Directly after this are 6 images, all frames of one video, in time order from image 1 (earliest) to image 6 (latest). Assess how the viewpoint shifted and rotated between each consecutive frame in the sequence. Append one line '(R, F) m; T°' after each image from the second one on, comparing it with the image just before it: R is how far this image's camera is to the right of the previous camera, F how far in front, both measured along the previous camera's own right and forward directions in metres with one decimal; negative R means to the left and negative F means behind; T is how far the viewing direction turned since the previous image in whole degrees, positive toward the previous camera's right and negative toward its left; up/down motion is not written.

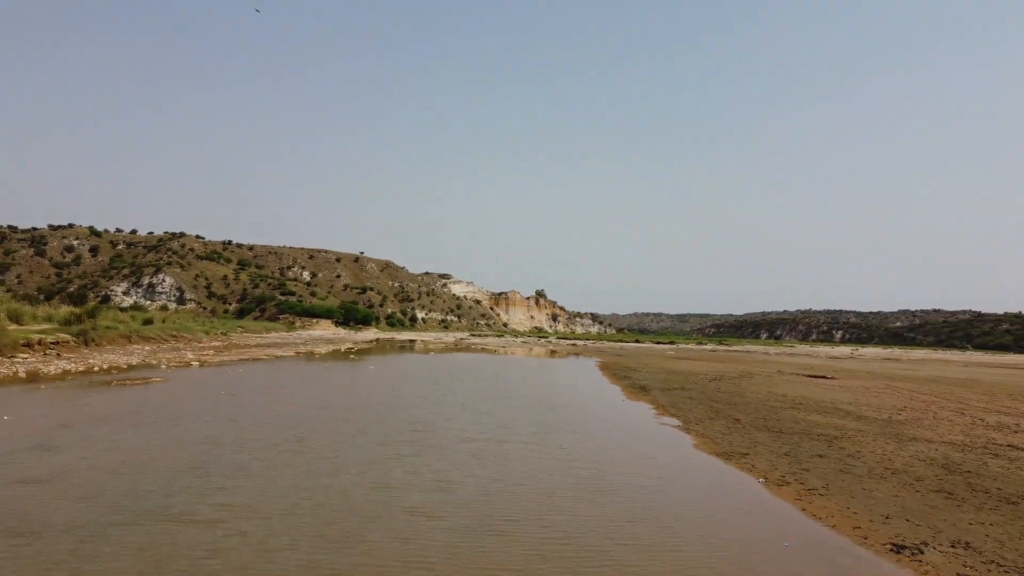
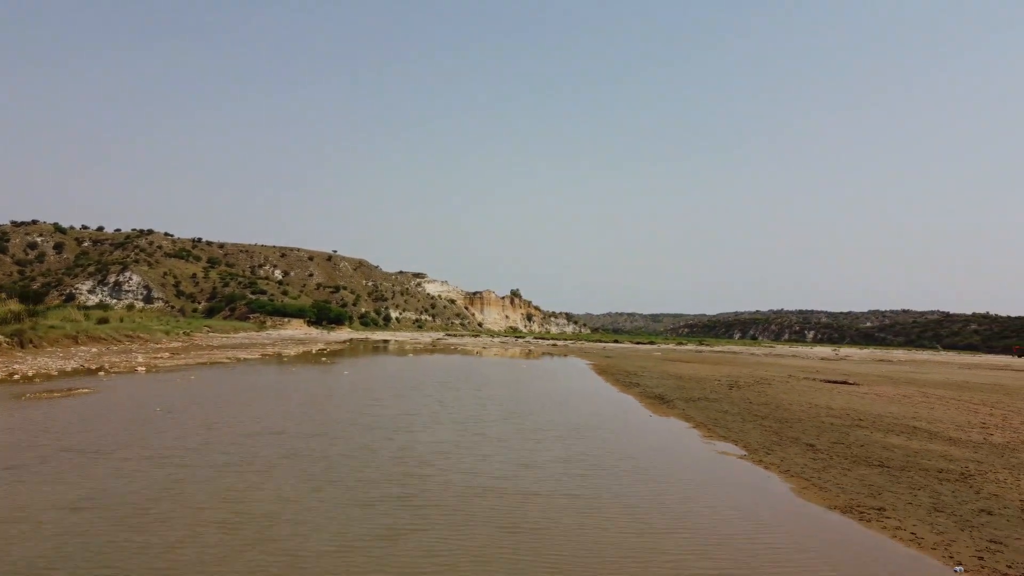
(-0.6, +3.2) m; +2°
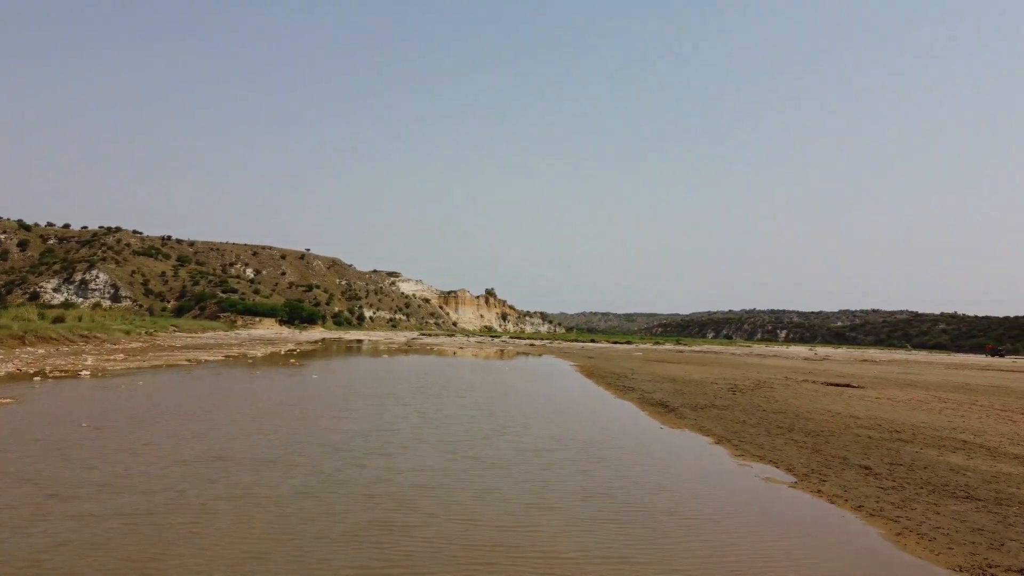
(-0.3, +2.0) m; +2°
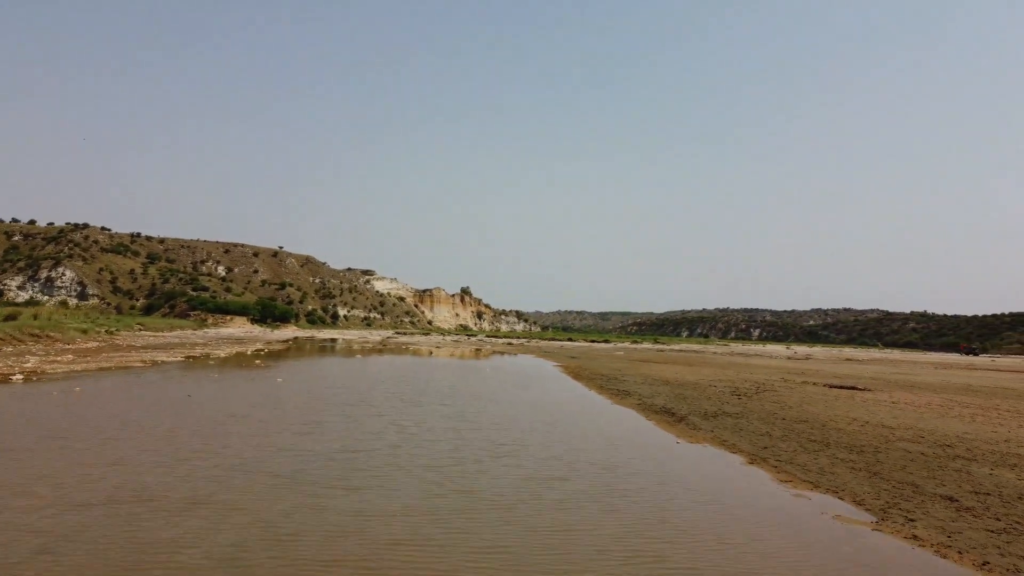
(-0.3, +2.0) m; +2°
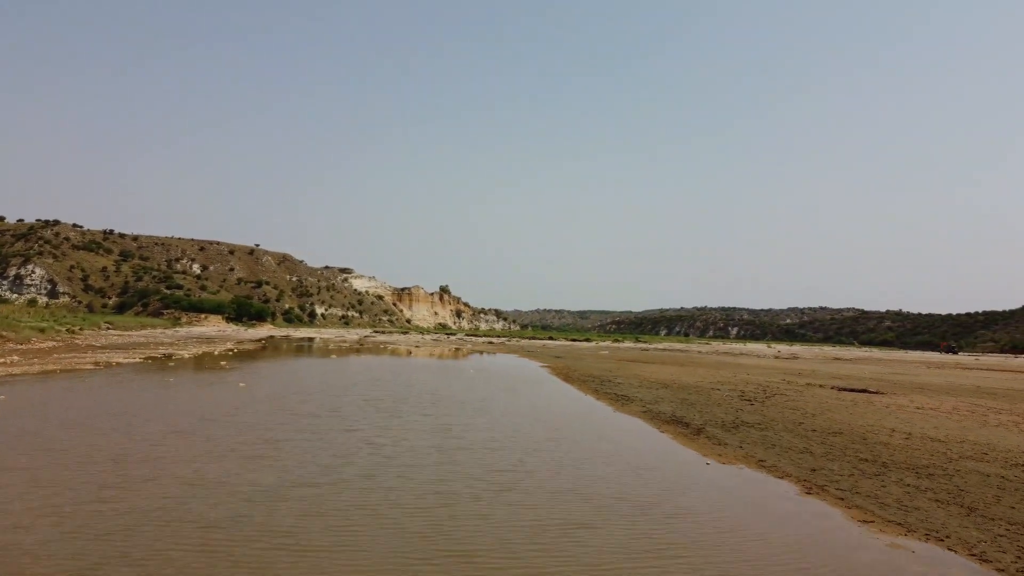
(-0.2, +2.0) m; +1°
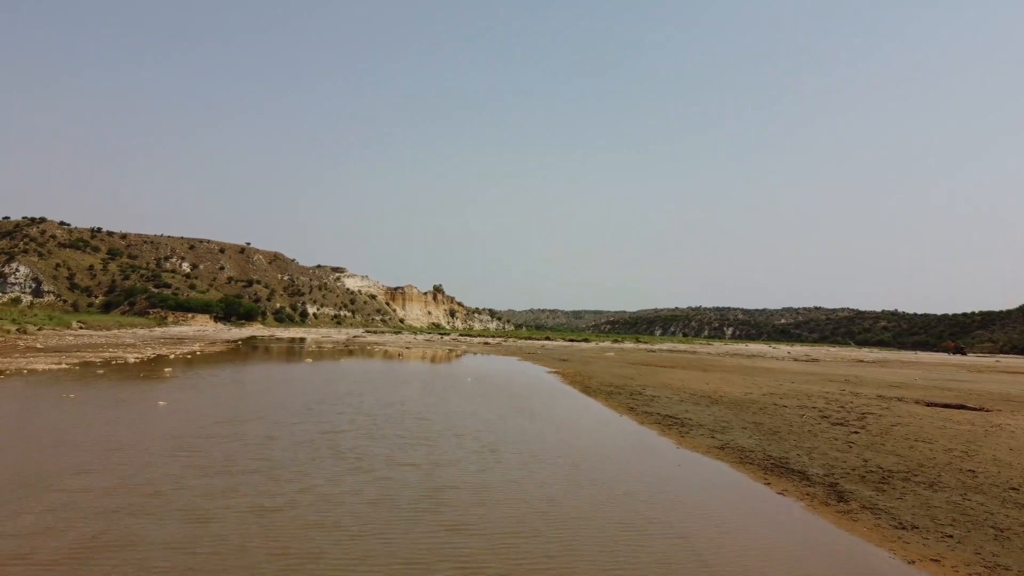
(-0.4, +4.9) m; 0°
